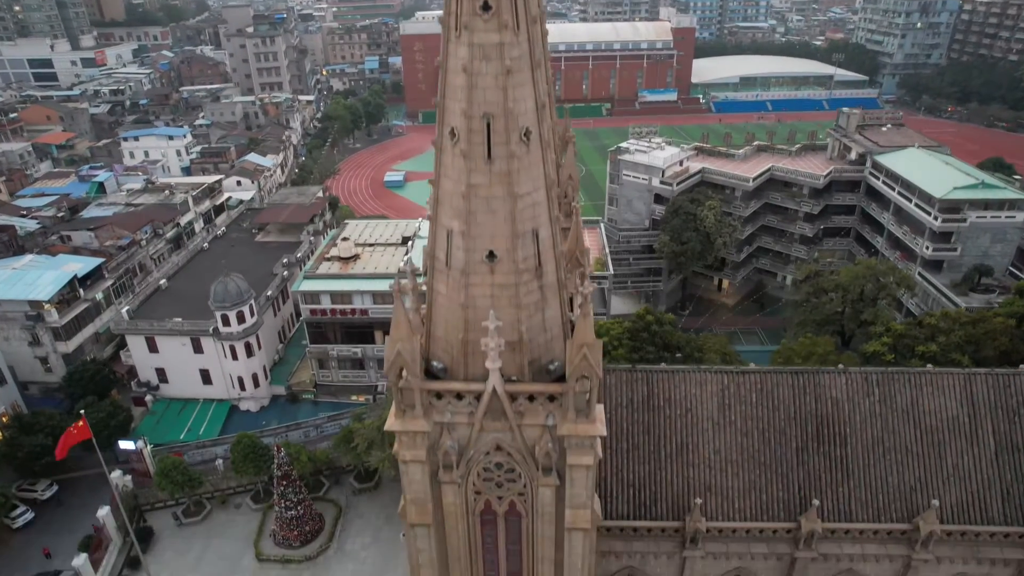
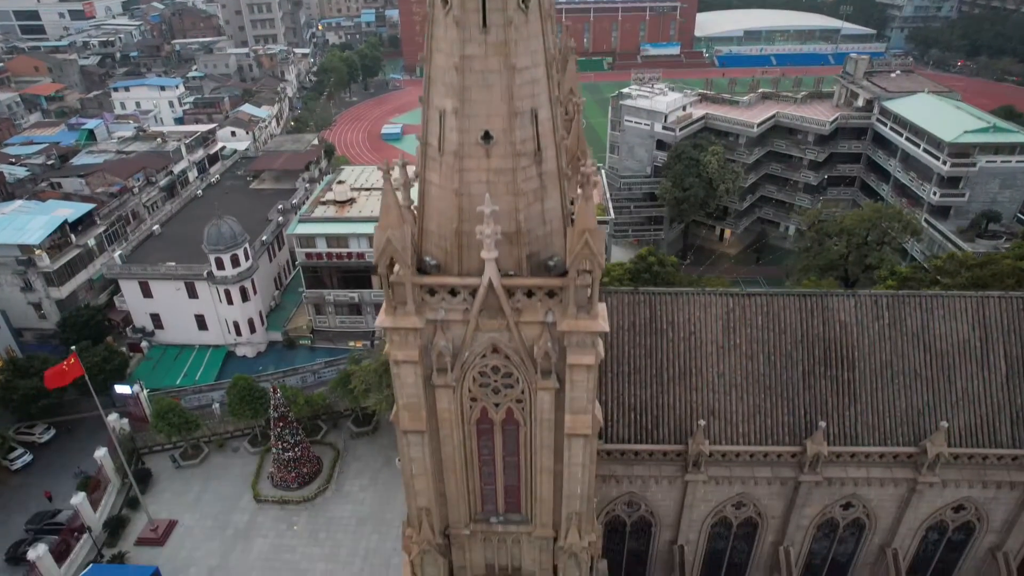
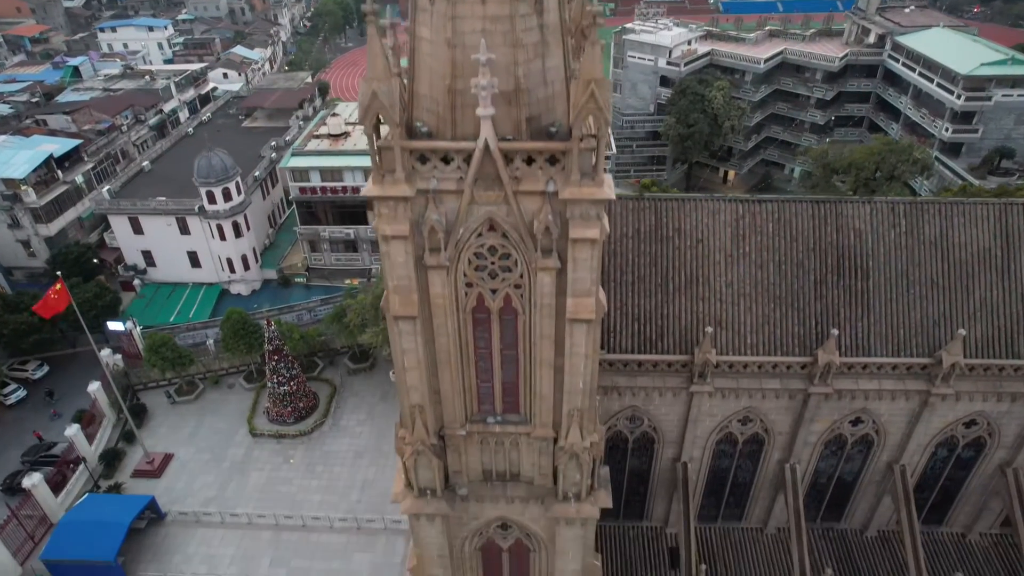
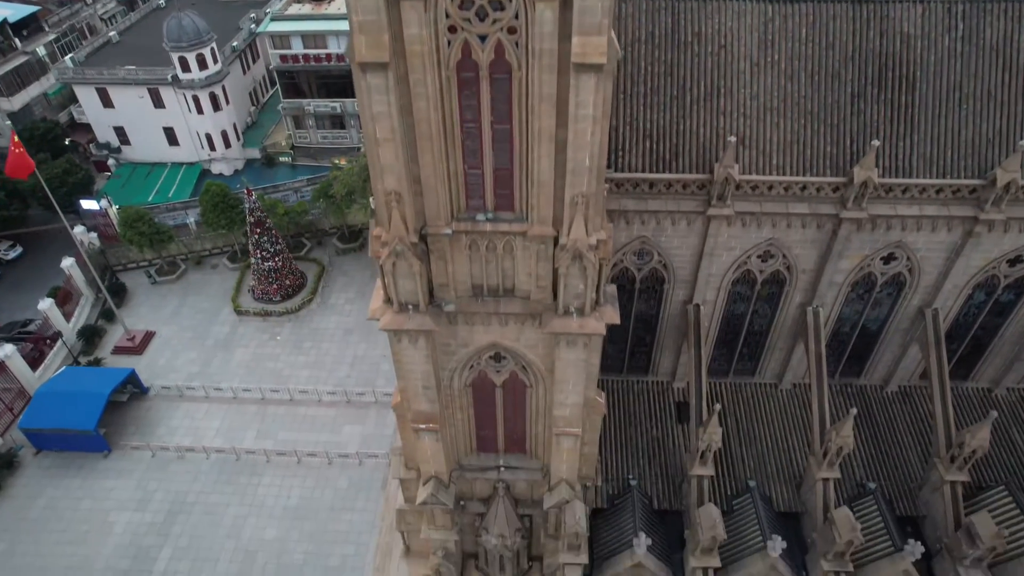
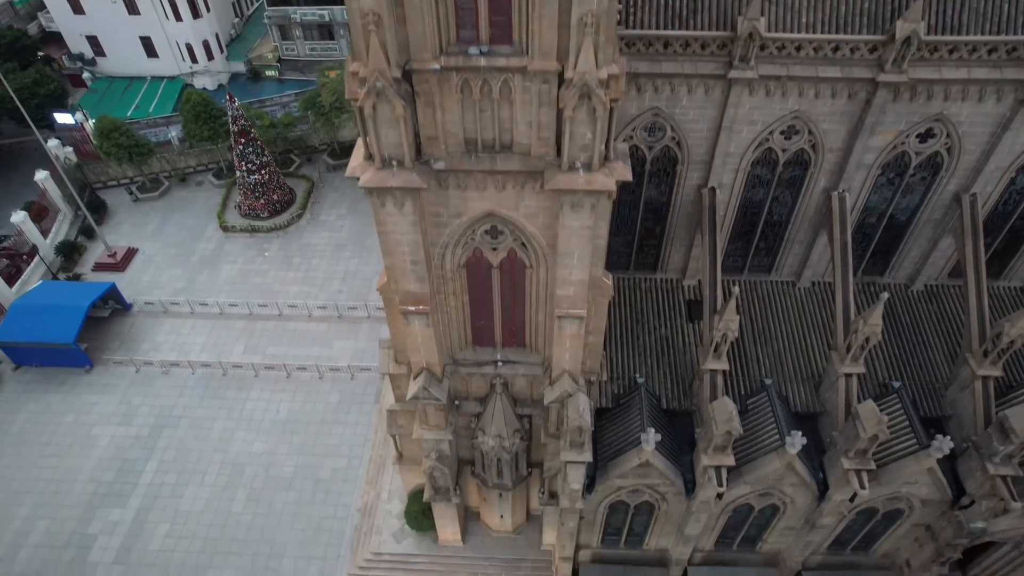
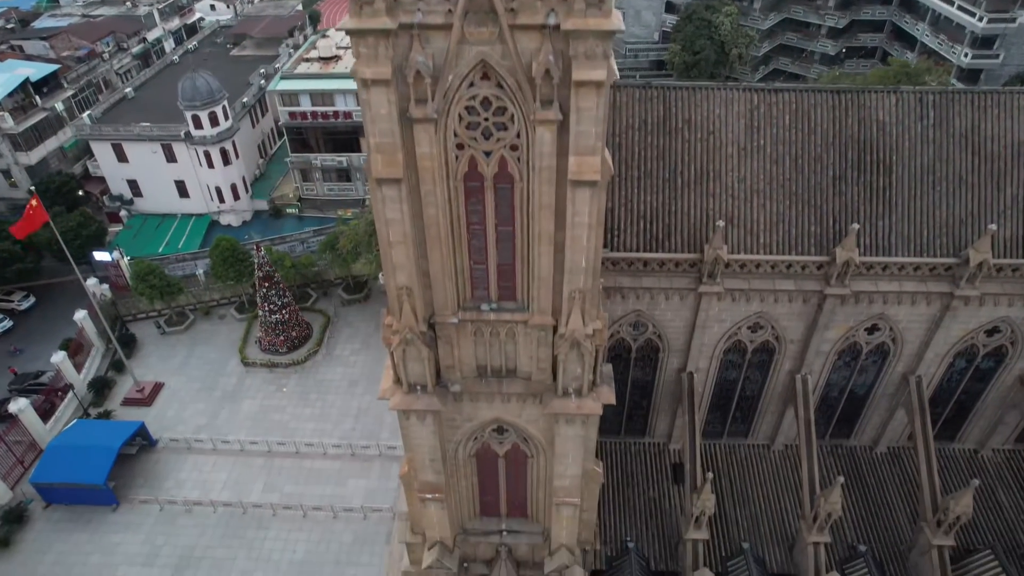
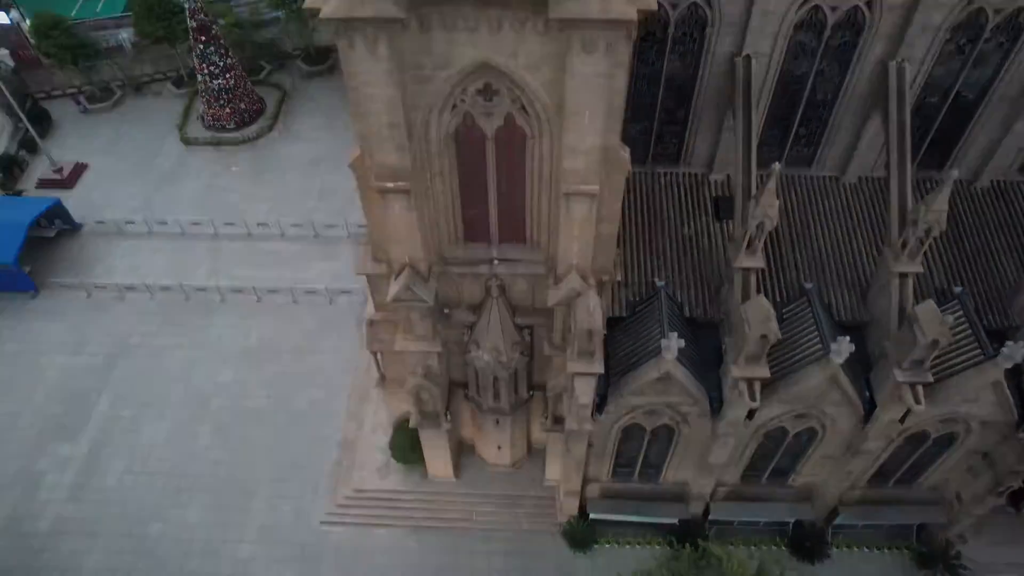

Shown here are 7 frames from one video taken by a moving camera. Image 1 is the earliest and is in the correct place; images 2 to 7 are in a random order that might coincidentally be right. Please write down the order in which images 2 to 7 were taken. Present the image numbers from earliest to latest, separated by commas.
2, 3, 6, 4, 5, 7
